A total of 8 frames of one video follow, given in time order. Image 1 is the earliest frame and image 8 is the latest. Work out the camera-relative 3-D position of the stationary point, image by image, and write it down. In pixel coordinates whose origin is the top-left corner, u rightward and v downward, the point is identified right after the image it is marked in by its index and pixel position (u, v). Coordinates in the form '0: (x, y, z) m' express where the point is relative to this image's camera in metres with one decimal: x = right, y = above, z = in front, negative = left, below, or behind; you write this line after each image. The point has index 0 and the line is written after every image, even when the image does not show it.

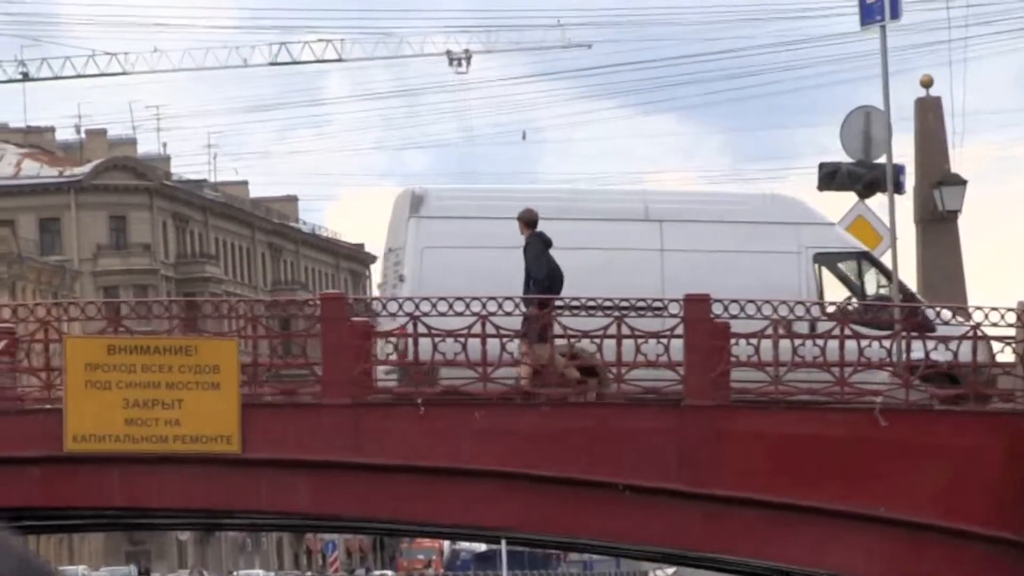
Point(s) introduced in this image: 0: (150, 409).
0: (-1.4, -0.5, +12.1) m
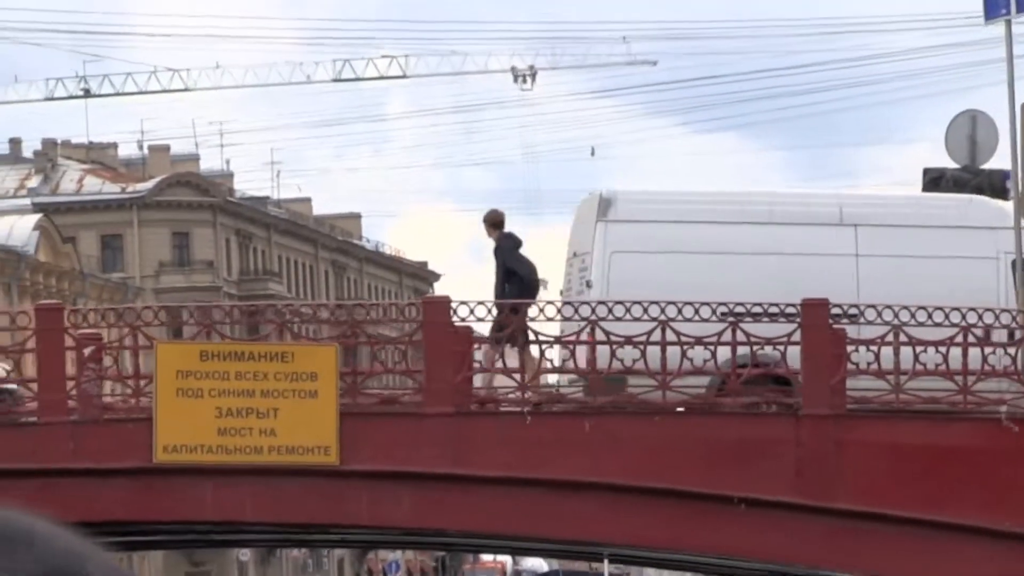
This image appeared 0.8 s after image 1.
0: (-1.0, -0.5, +11.8) m
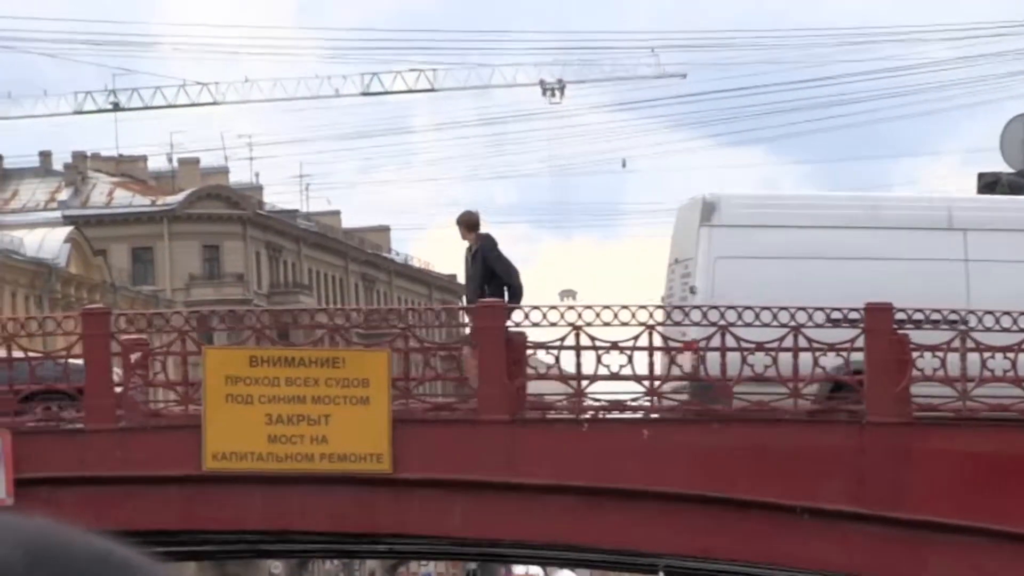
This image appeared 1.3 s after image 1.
0: (-0.8, -0.5, +11.7) m
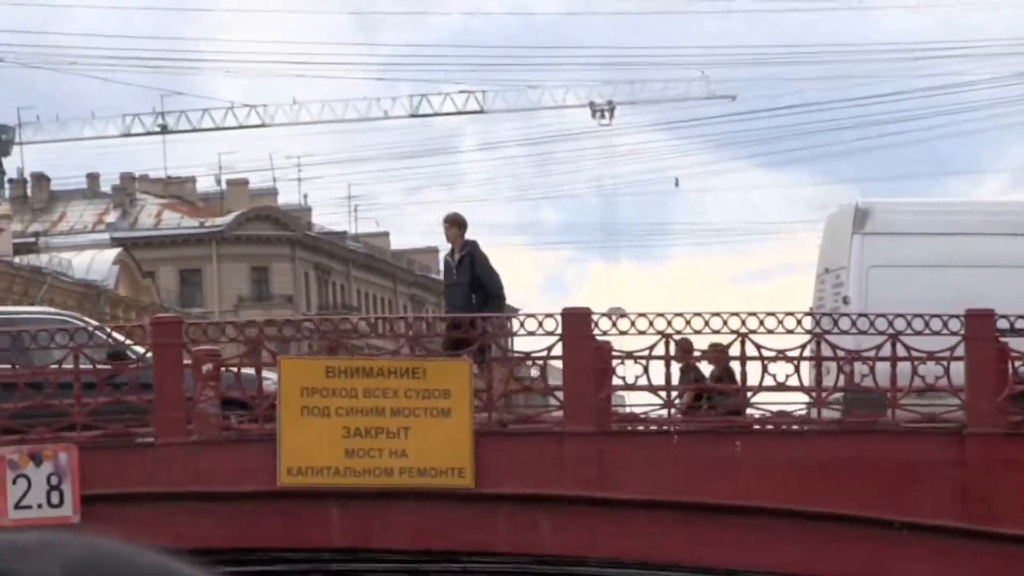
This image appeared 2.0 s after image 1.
0: (-0.5, -0.5, +11.4) m
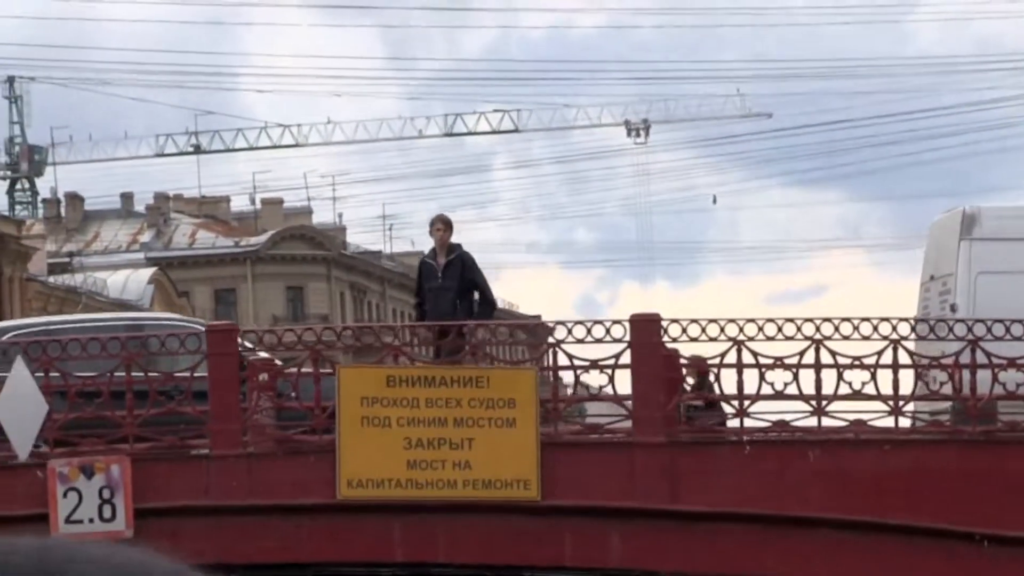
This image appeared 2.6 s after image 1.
0: (-0.3, -0.6, +11.2) m
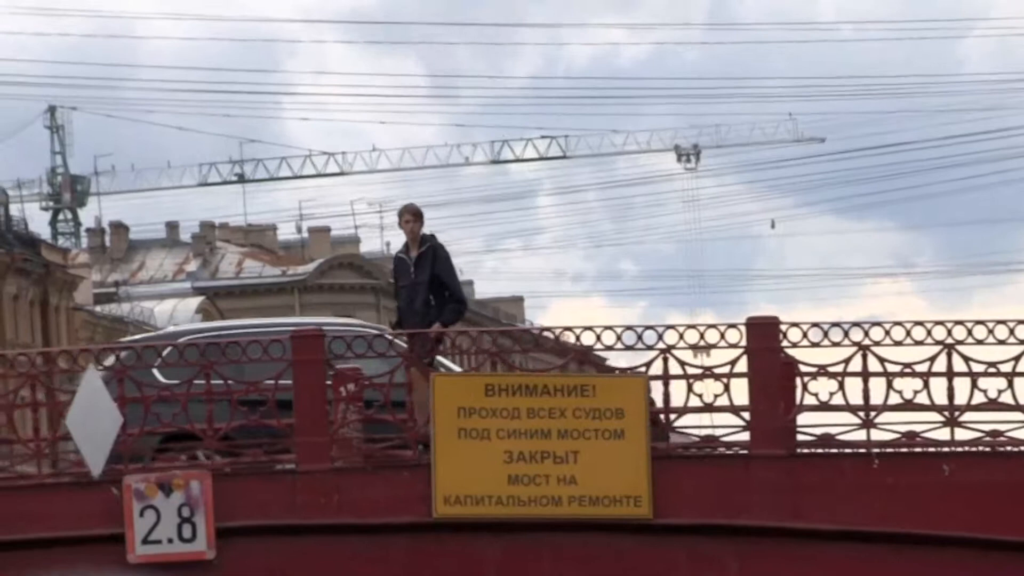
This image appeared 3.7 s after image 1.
0: (+0.1, -0.6, +10.5) m
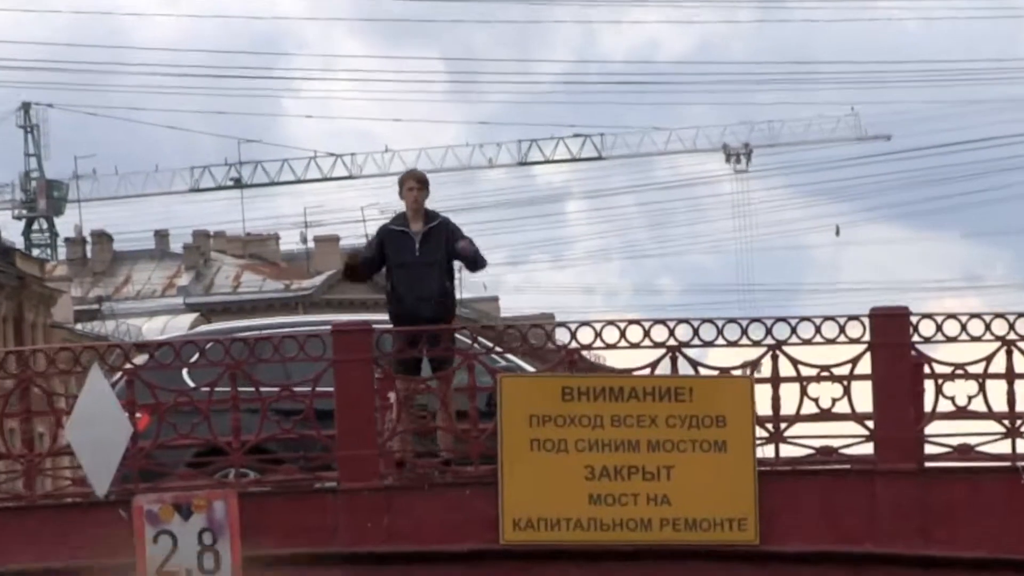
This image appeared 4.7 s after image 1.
0: (+0.3, -0.5, +8.9) m
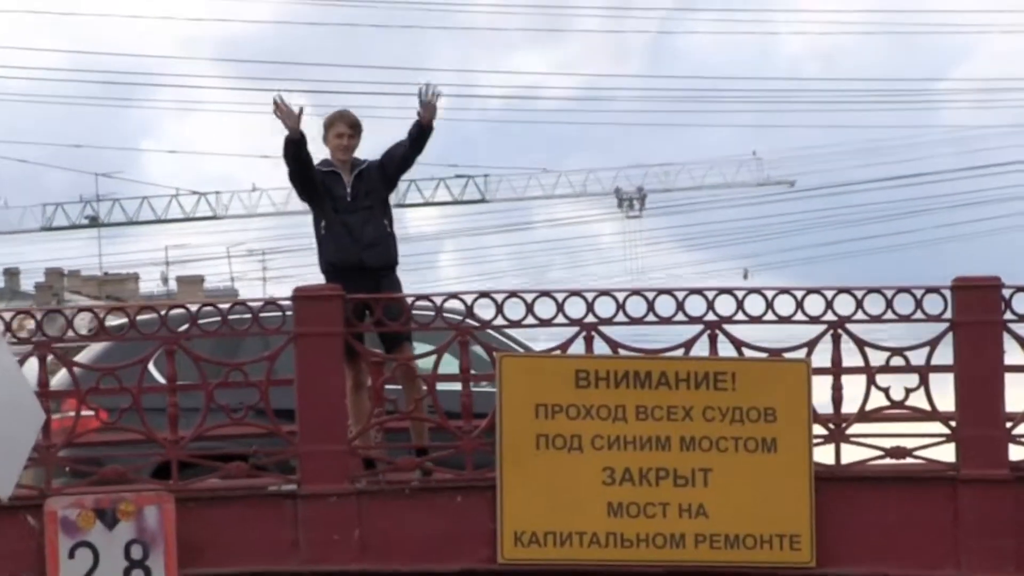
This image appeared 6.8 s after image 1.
0: (+0.3, -0.5, +7.2) m
